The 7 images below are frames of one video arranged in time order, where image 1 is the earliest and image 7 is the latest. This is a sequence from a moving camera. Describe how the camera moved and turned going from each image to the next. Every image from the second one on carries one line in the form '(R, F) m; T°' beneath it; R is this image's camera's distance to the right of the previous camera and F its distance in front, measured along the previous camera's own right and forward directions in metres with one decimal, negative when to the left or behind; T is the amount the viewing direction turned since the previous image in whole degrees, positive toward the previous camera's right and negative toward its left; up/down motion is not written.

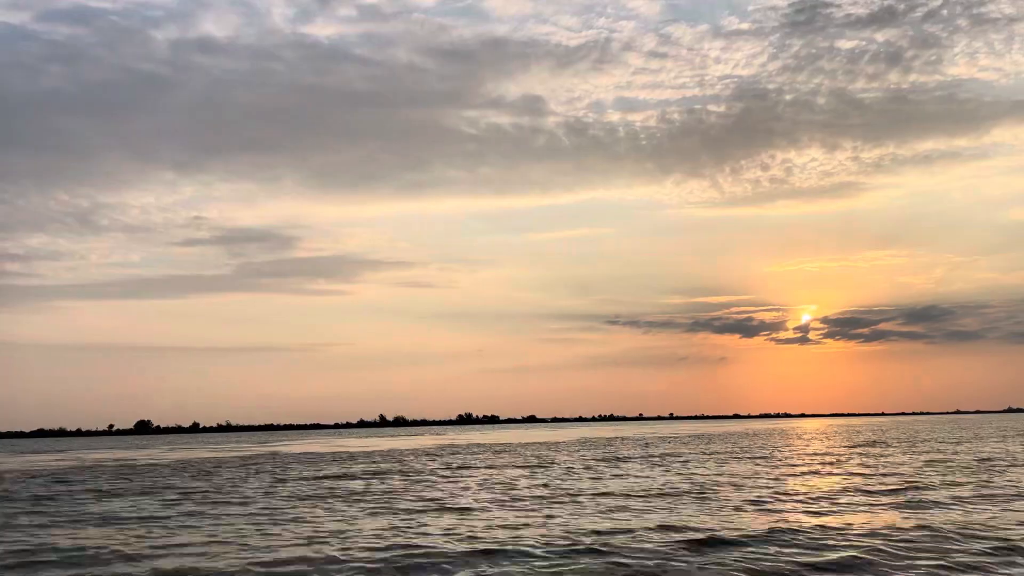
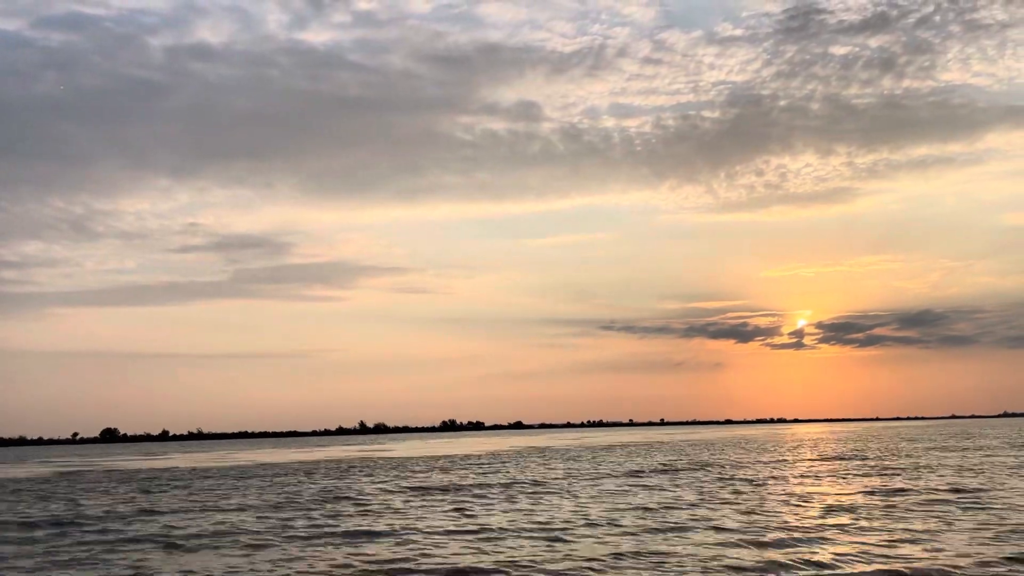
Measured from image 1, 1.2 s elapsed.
(-13.0, +1.0) m; +1°
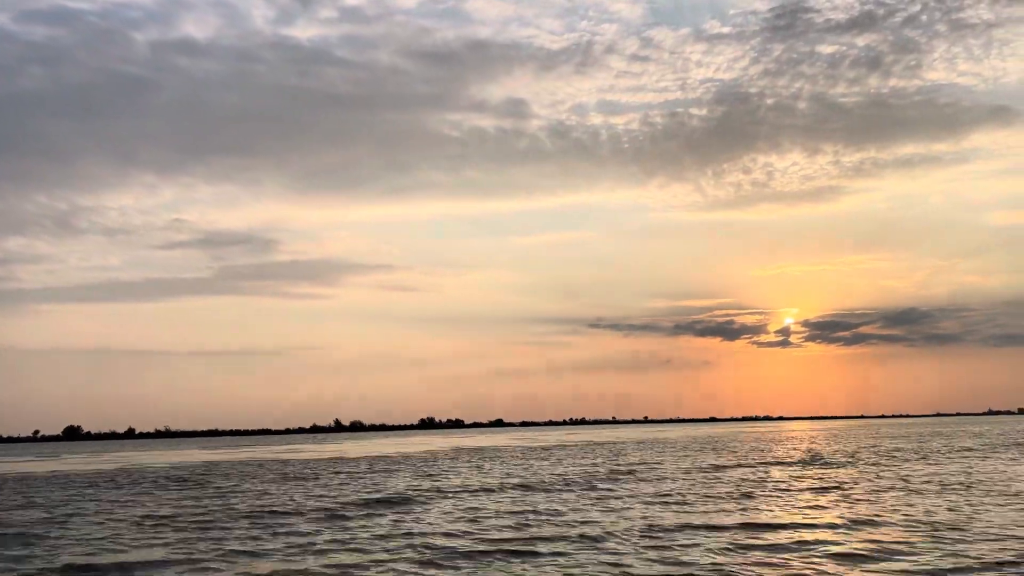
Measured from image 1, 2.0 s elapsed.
(+3.3, +5.6) m; +1°
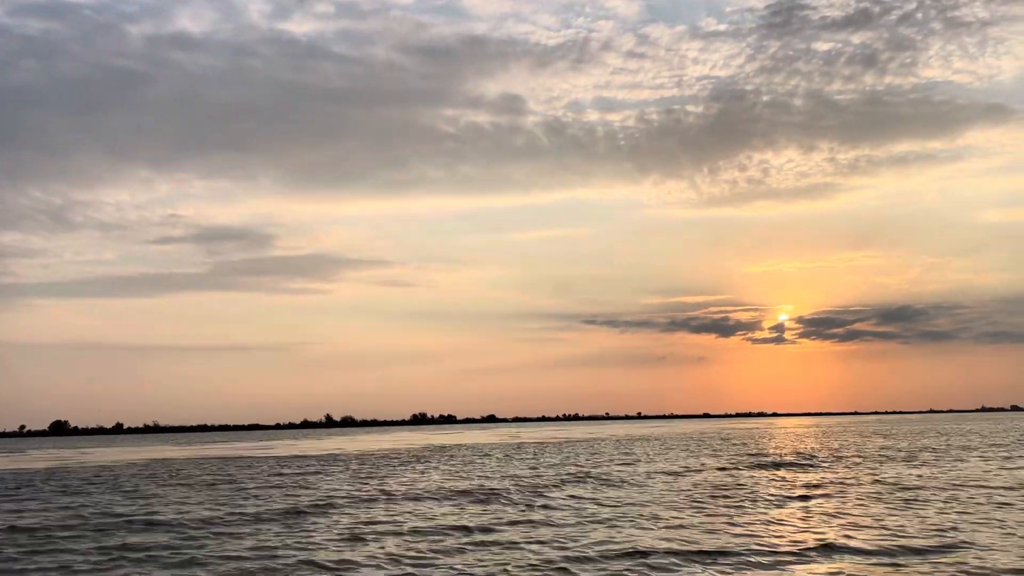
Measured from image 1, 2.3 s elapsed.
(-2.5, -5.0) m; 0°
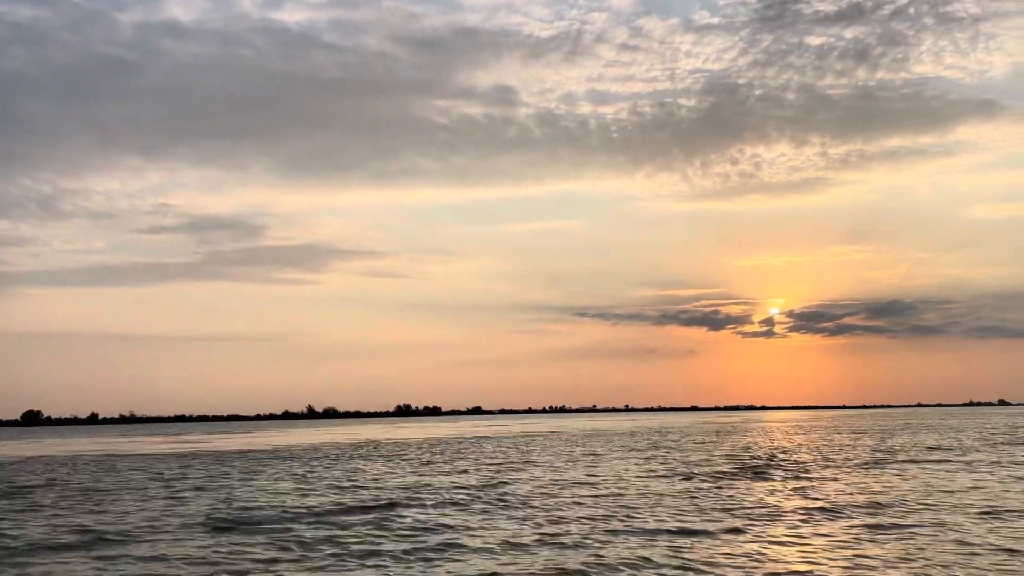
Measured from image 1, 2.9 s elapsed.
(+7.1, +0.6) m; 0°
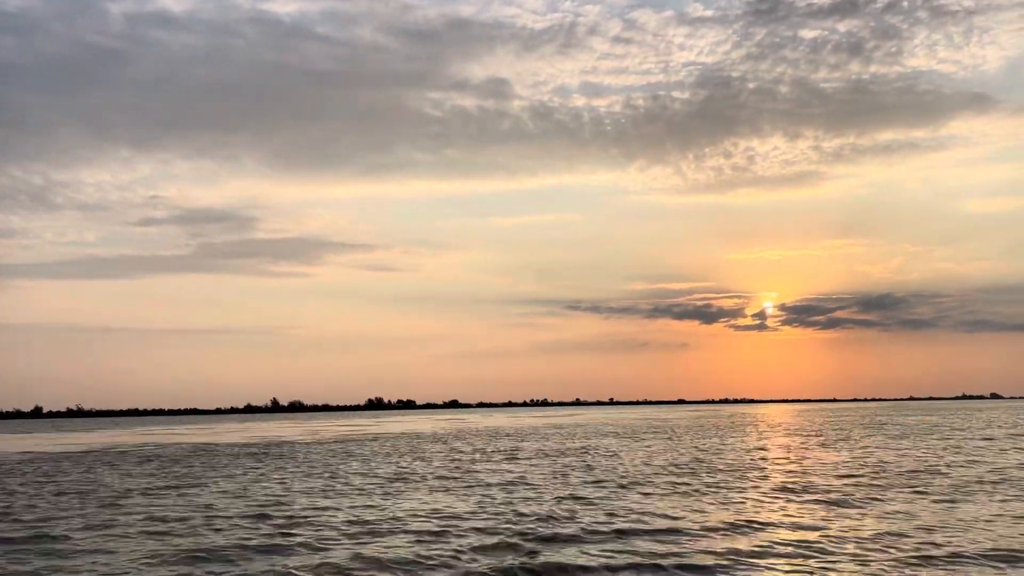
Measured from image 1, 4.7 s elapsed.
(+6.1, +3.3) m; 0°
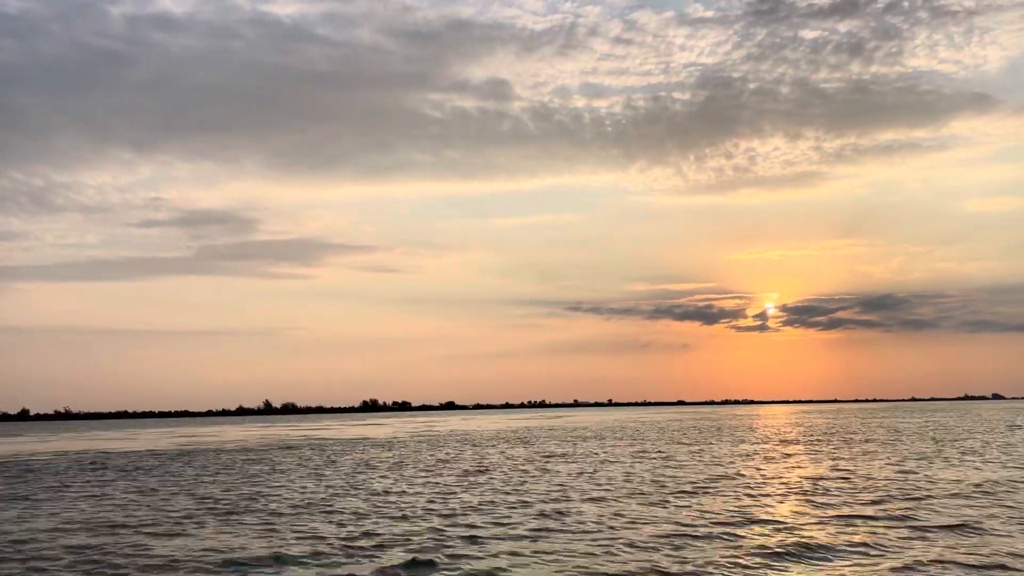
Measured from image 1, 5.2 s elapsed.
(-2.8, -1.0) m; 0°
